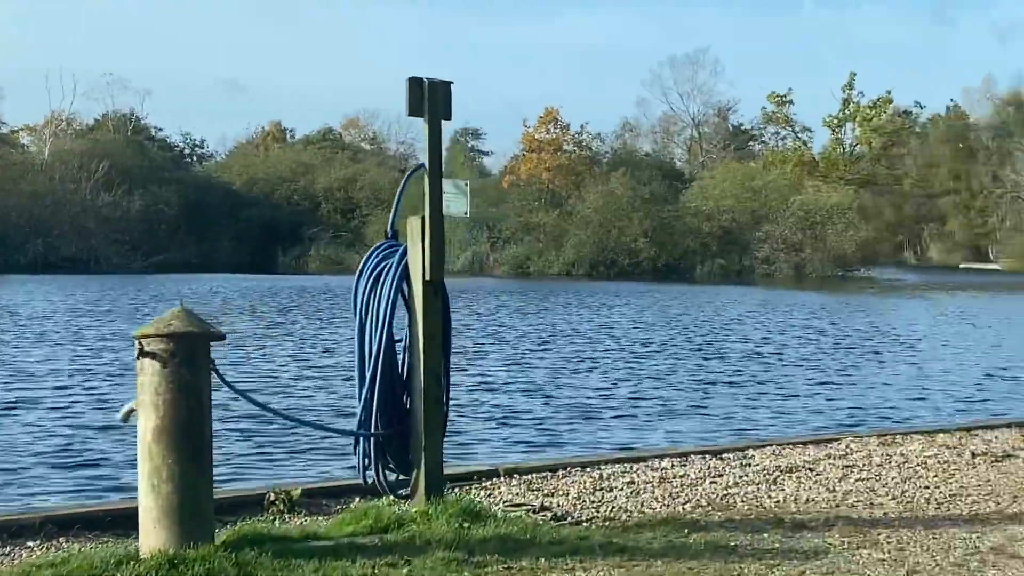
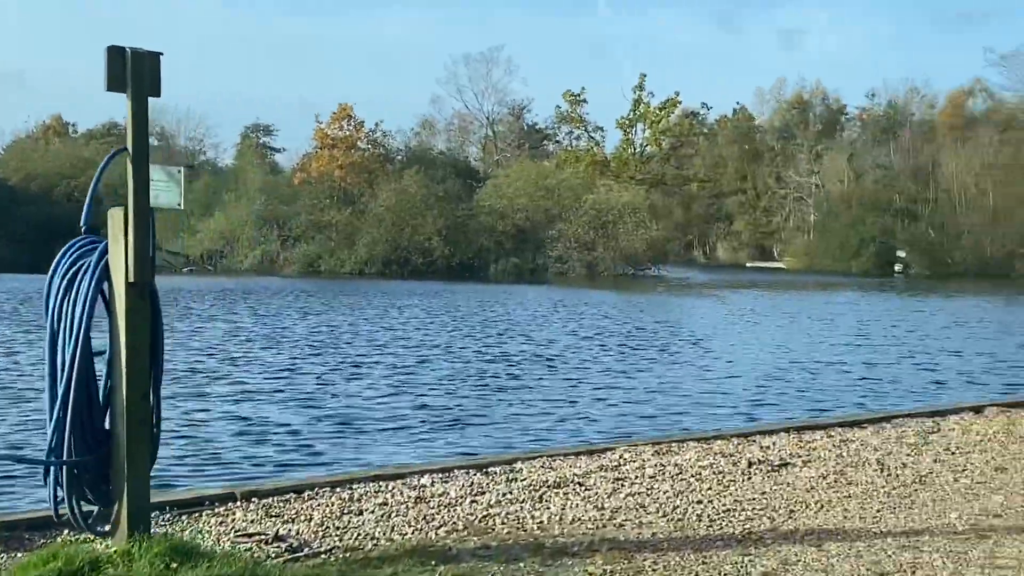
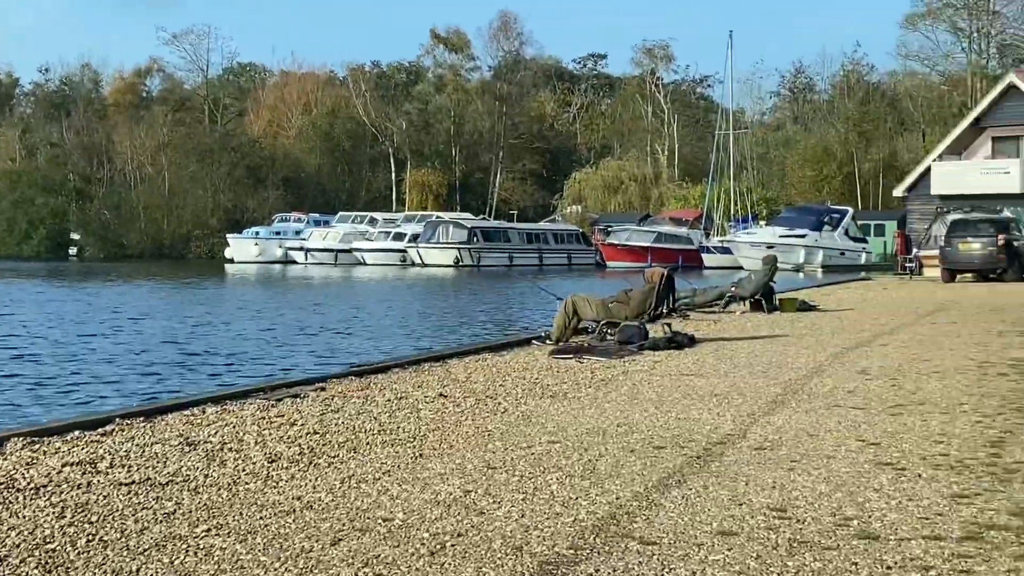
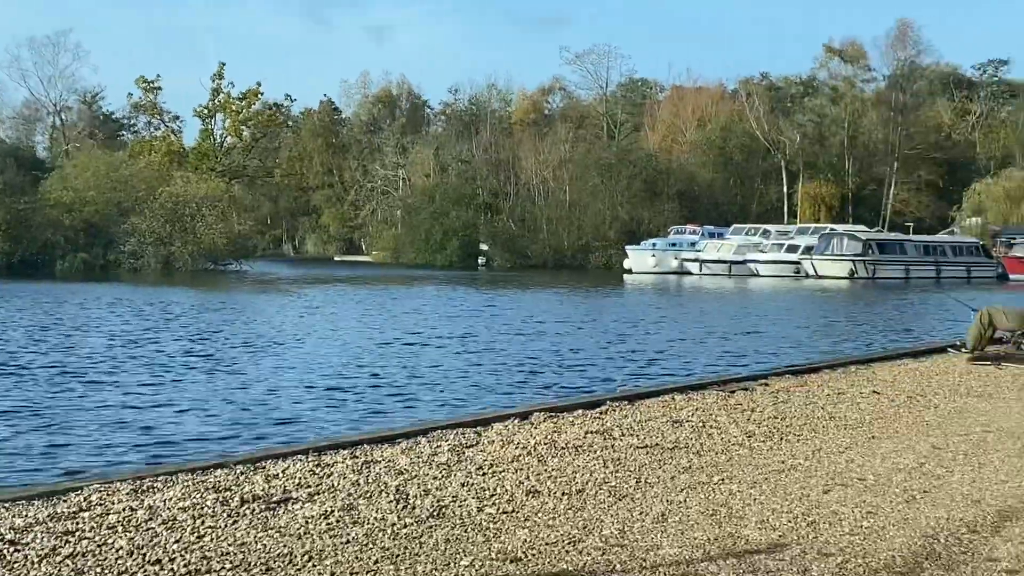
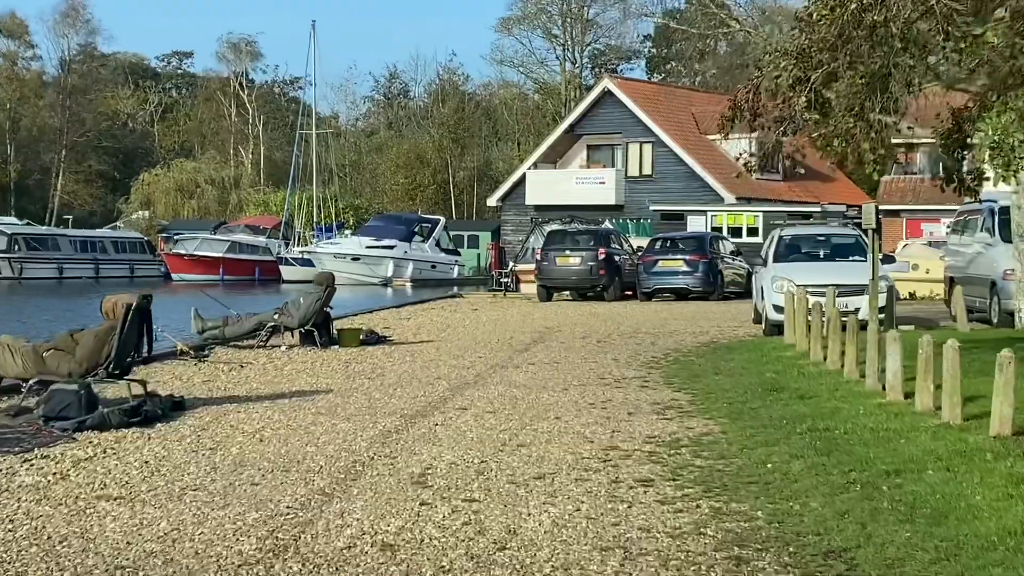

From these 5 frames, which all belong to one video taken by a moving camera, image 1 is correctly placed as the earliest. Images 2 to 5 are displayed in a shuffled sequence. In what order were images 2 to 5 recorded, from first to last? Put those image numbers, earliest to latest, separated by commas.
2, 4, 3, 5
